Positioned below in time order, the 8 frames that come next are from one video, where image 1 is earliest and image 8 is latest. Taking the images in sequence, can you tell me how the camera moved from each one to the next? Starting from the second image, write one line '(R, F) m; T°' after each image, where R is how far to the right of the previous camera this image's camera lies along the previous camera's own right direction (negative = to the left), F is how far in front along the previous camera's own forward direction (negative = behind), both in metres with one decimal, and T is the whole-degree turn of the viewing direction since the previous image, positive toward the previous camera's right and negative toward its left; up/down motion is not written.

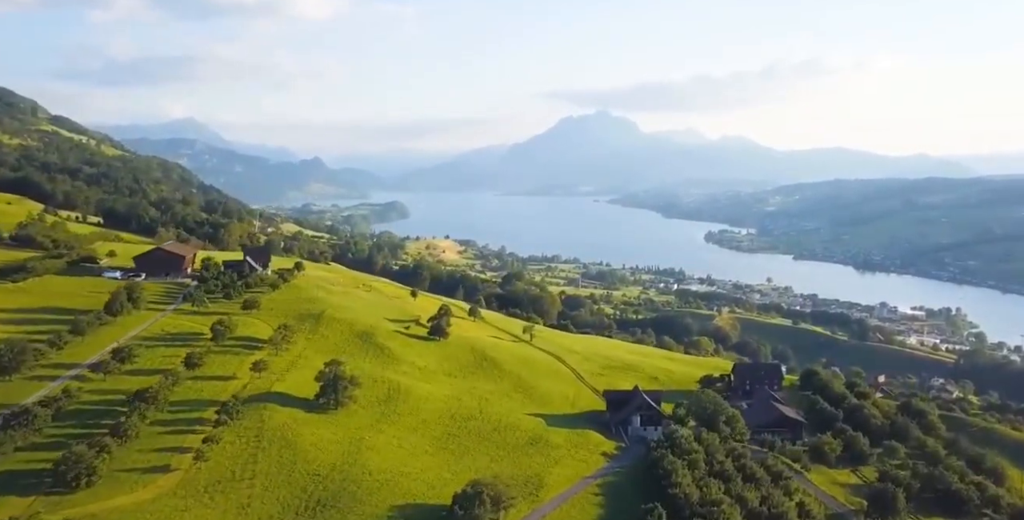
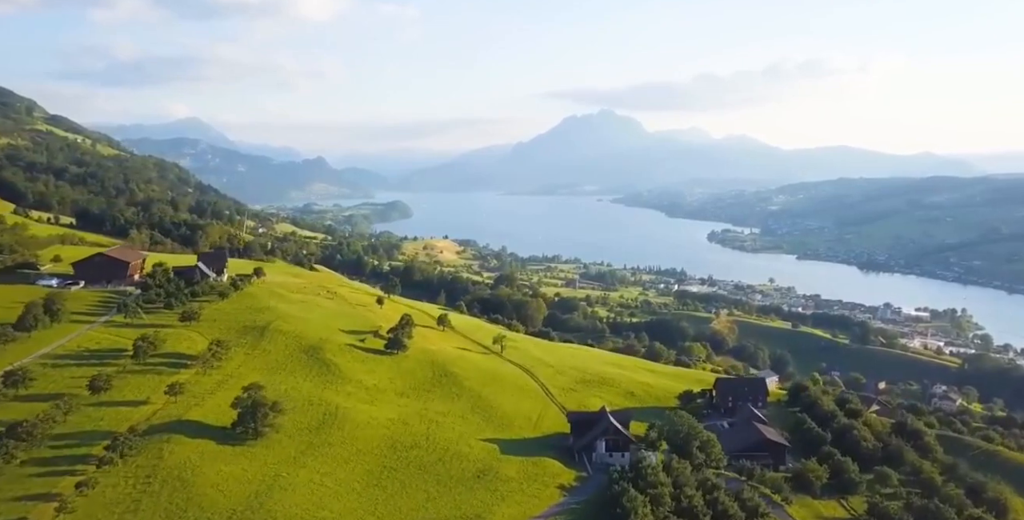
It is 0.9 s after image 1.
(+2.8, +5.0) m; 0°
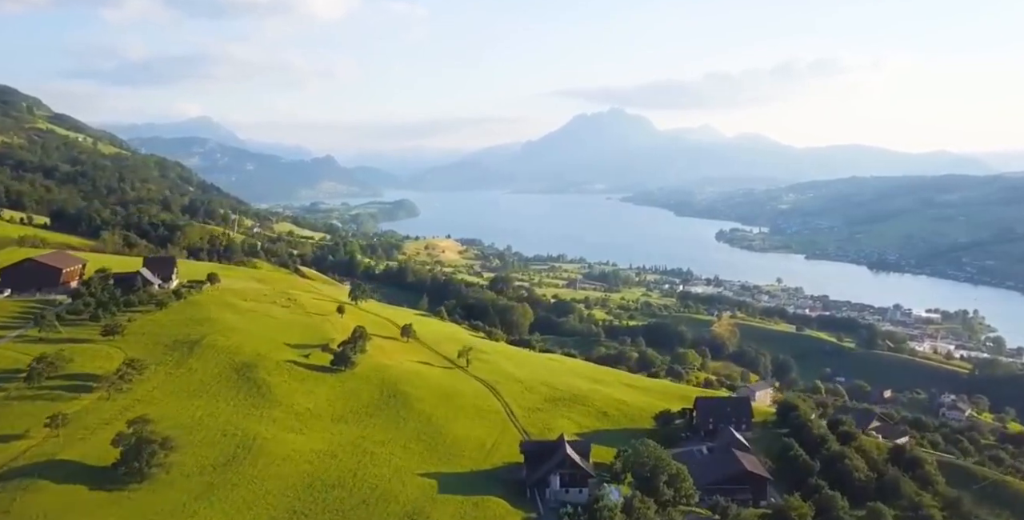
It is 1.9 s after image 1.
(+3.2, +5.7) m; -1°
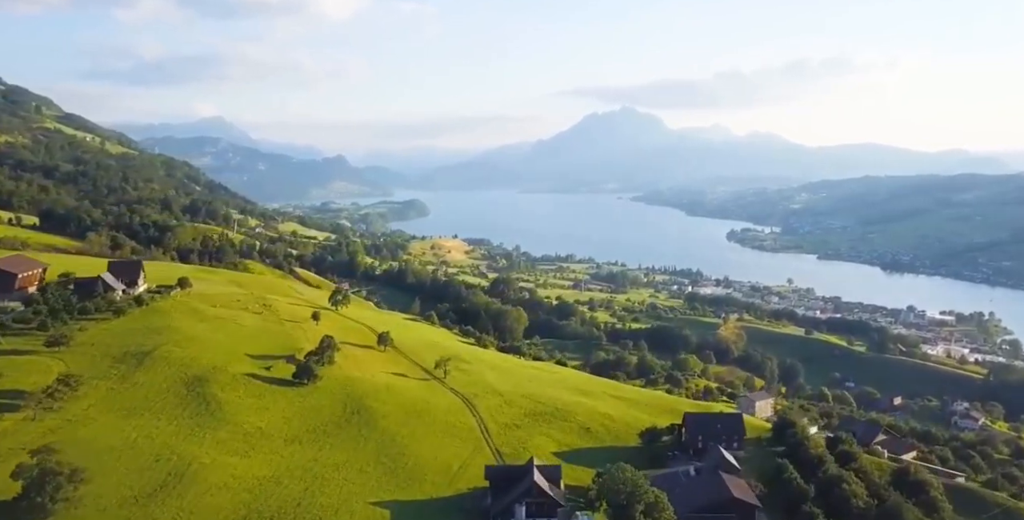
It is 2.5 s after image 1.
(+2.2, +3.8) m; -1°
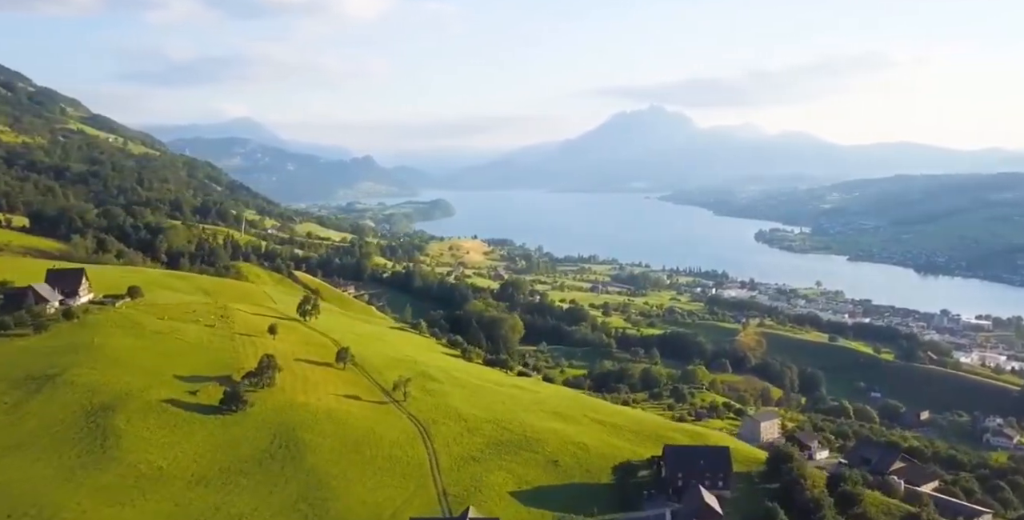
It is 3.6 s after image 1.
(+3.8, +6.4) m; -2°
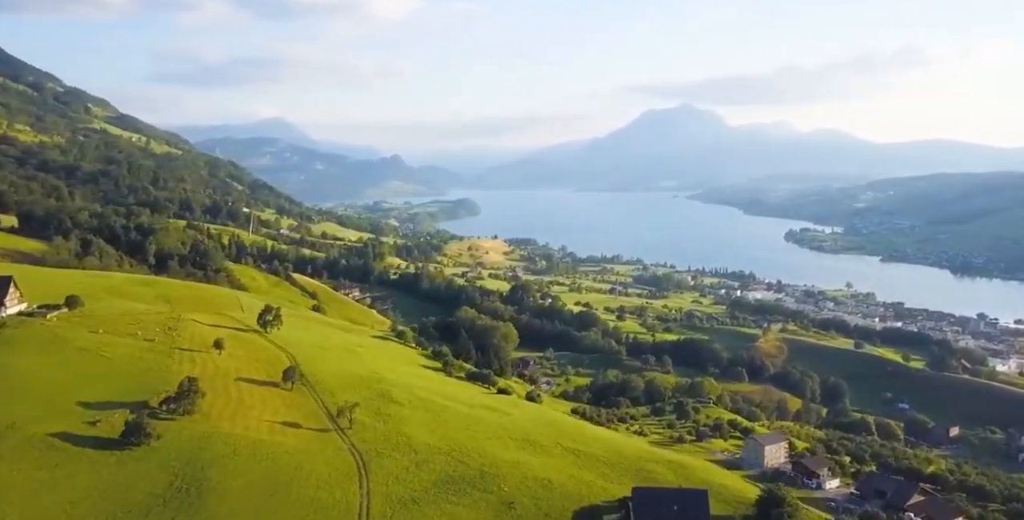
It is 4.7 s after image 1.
(+3.8, +6.5) m; -2°
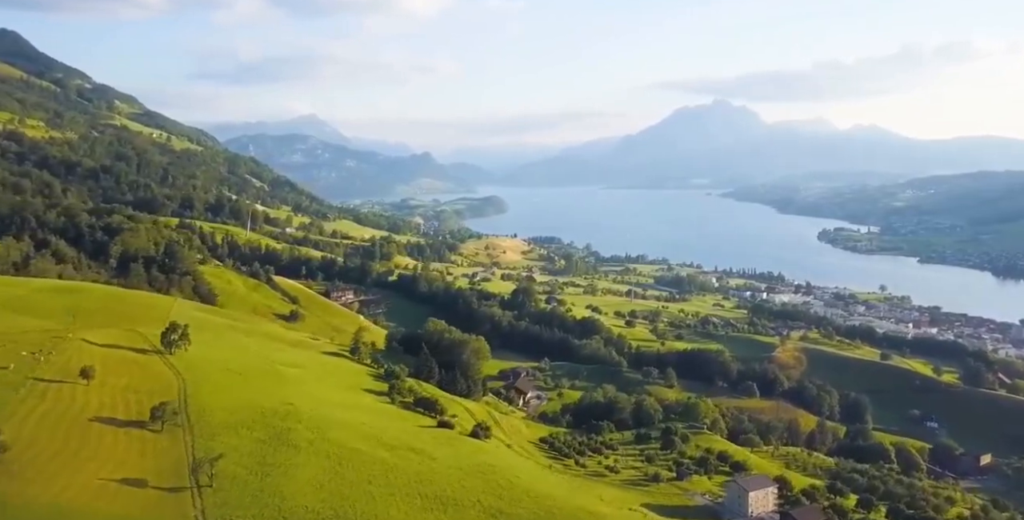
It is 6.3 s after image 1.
(+5.9, +9.9) m; -2°
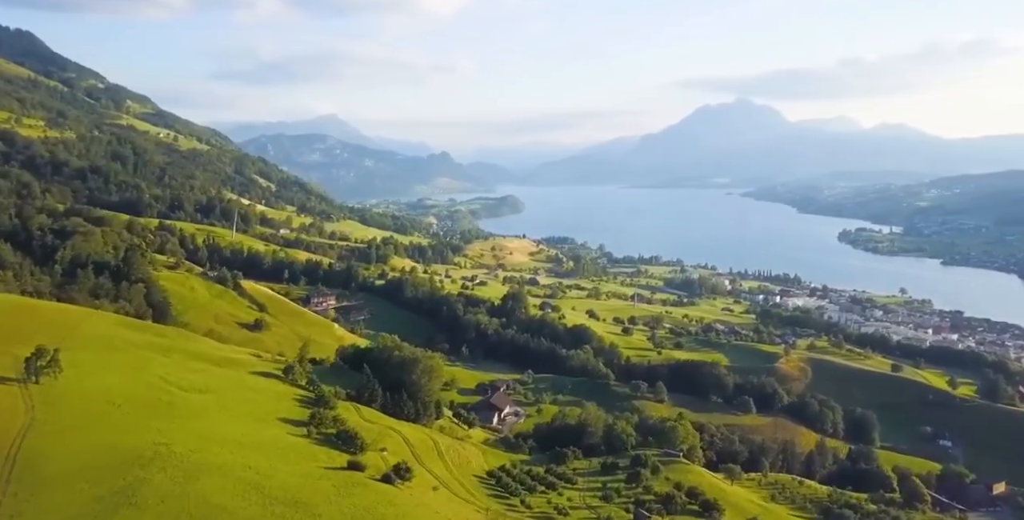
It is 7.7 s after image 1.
(+5.6, +8.5) m; -1°
